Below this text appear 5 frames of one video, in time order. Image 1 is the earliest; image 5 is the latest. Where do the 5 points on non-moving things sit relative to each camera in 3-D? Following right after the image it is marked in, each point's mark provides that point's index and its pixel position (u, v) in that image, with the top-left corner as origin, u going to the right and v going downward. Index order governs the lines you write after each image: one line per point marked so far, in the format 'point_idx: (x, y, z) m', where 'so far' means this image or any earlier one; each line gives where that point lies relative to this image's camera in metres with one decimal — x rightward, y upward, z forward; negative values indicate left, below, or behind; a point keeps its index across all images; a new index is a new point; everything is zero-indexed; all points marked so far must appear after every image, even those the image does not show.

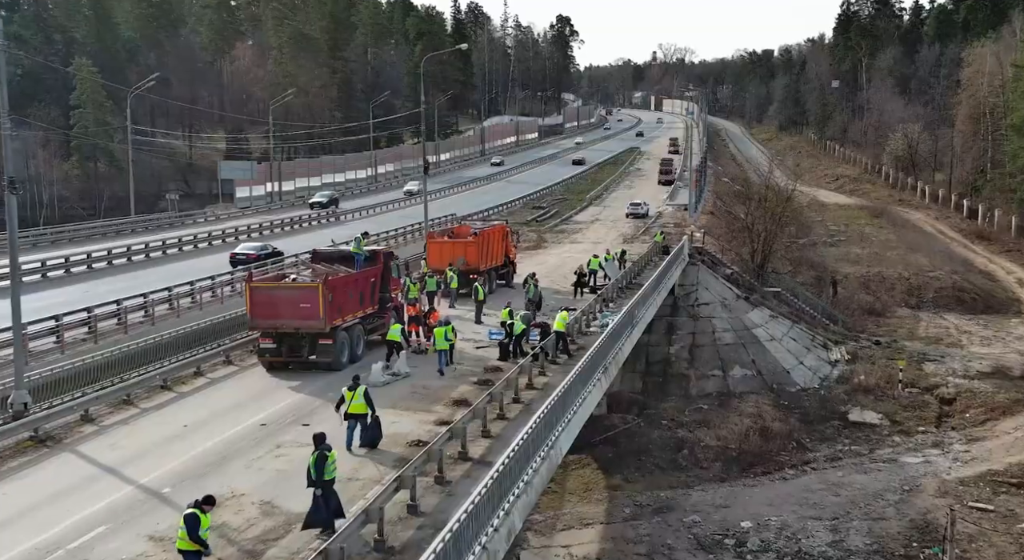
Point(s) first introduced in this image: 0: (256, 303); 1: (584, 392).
0: (-5.1, -0.4, +19.6) m
1: (+1.4, -2.2, +18.8) m
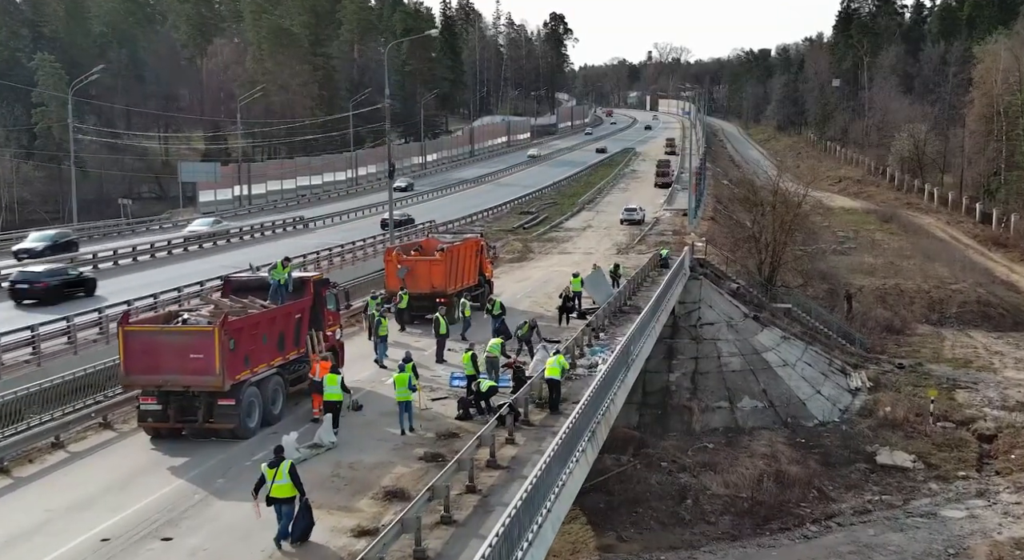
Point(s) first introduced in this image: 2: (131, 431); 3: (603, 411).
0: (-5.8, -1.1, +14.9) m
1: (+0.7, -2.8, +14.2) m
2: (-6.3, -2.5, +16.1) m
3: (+1.8, -2.5, +18.8) m
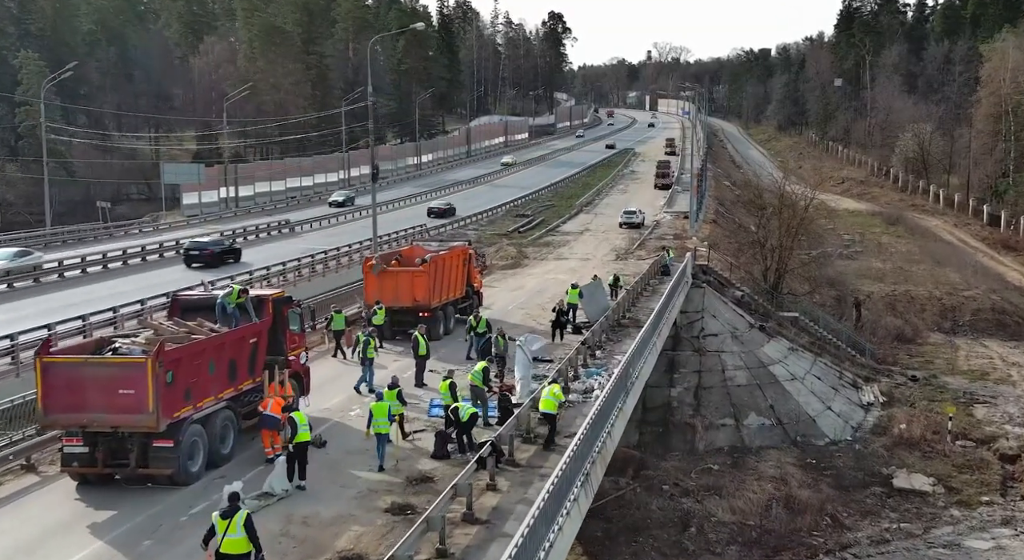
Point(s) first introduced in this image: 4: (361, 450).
0: (-6.0, -1.4, +12.9) m
1: (+0.5, -3.1, +12.1) m
2: (-6.5, -2.8, +14.0) m
3: (+1.5, -2.8, +16.8) m
4: (-2.4, -2.7, +15.6) m
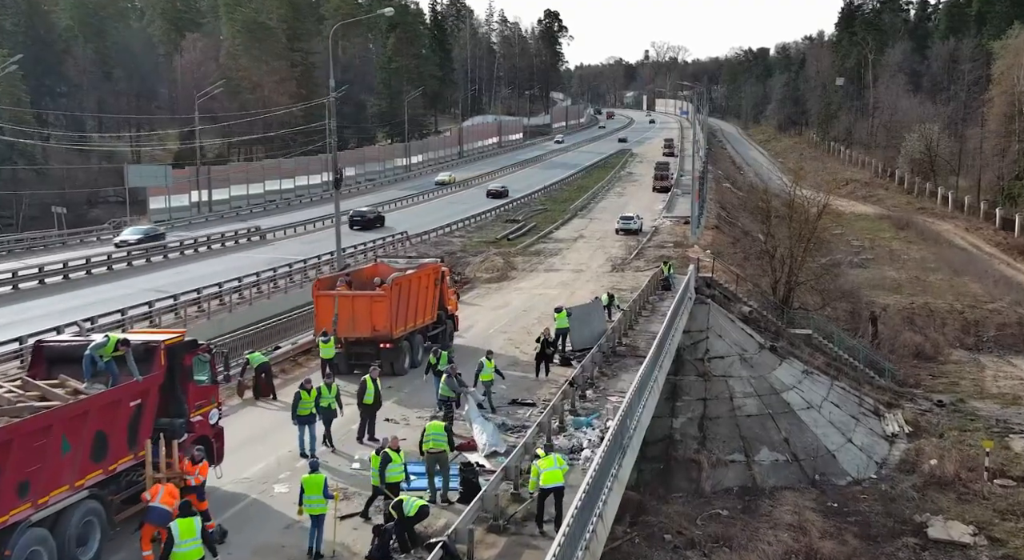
0: (-6.5, -1.9, +9.3) m
1: (0.0, -3.7, +8.5) m
2: (-7.0, -3.3, +10.4) m
3: (+1.1, -3.3, +13.2) m
4: (-2.9, -3.2, +12.0) m
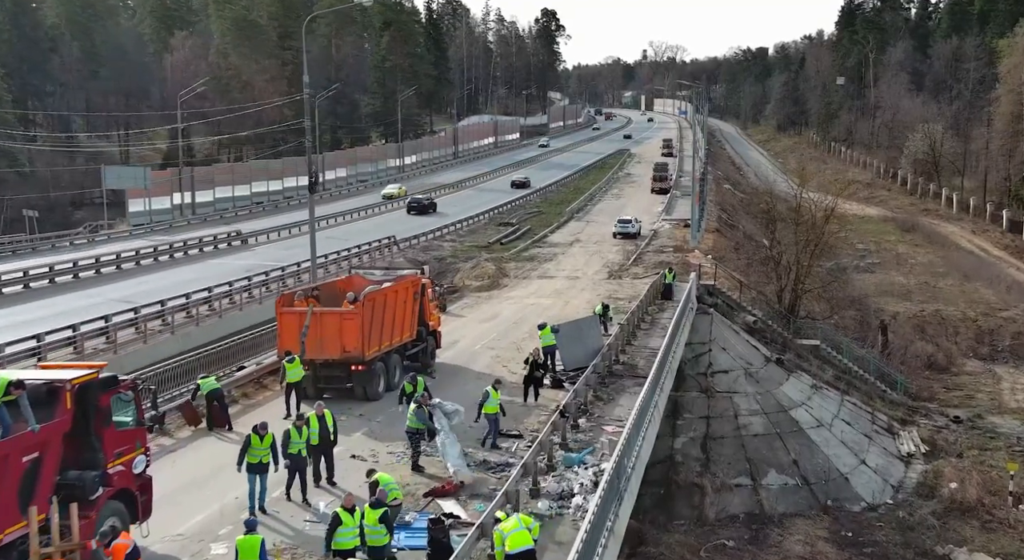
0: (-6.8, -2.2, +7.2) m
1: (-0.2, -3.9, +6.5) m
2: (-7.2, -3.6, +8.4) m
3: (+0.8, -3.6, +11.2) m
4: (-3.1, -3.5, +10.0) m
